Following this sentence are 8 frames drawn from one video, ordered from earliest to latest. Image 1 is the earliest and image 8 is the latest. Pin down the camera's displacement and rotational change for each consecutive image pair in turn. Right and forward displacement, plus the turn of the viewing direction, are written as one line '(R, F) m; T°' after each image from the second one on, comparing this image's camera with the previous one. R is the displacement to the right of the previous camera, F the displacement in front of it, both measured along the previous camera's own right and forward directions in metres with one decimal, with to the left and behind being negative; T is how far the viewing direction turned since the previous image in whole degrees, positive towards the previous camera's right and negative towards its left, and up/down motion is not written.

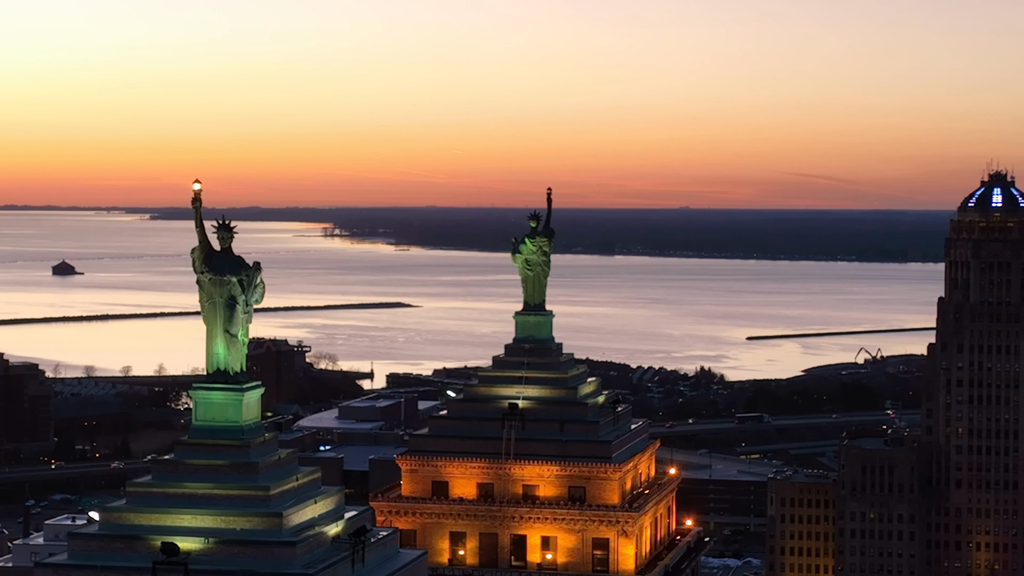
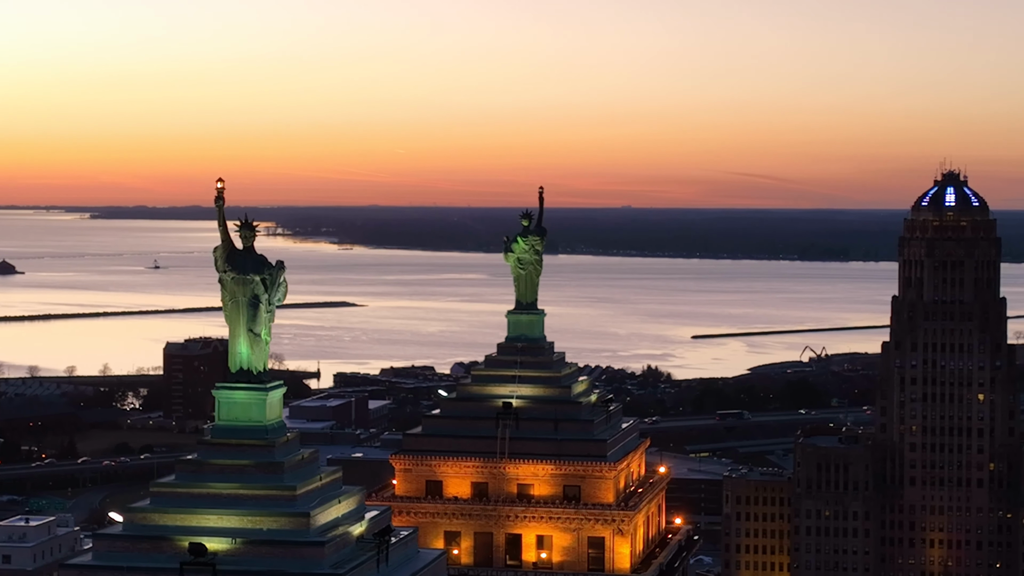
(-0.4, 0.0) m; +2°
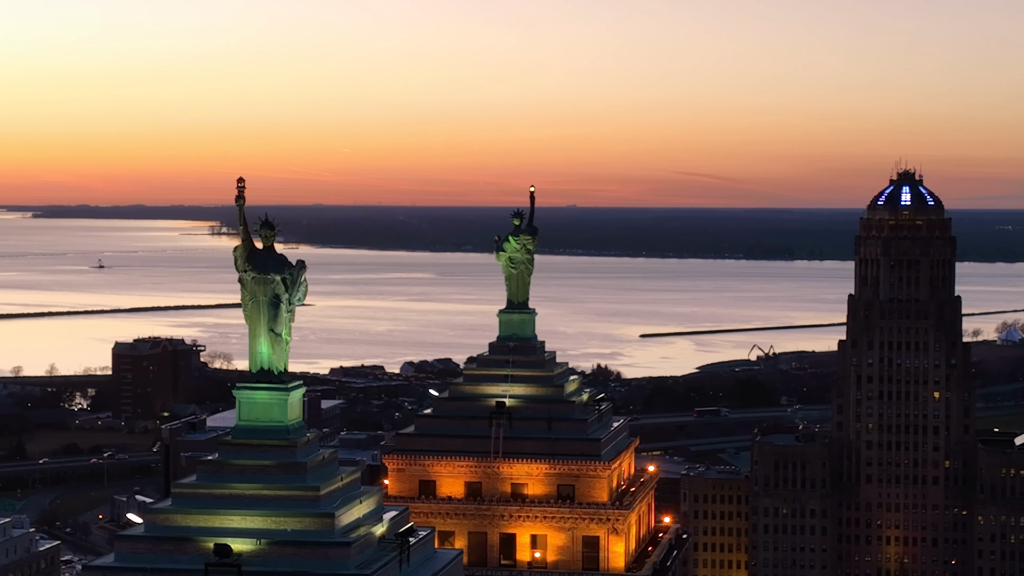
(-0.3, 0.0) m; +2°
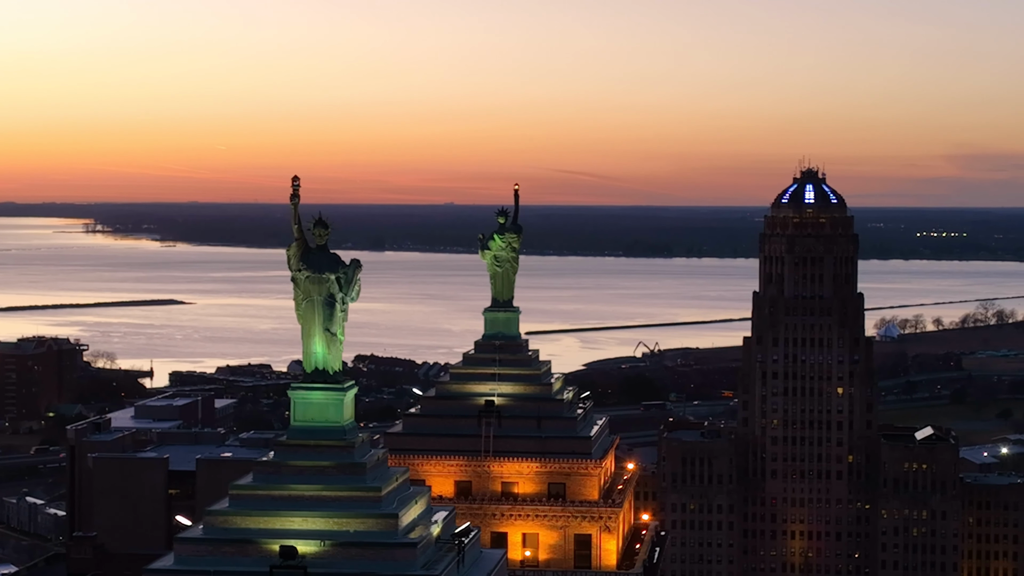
(-0.8, 0.0) m; +4°
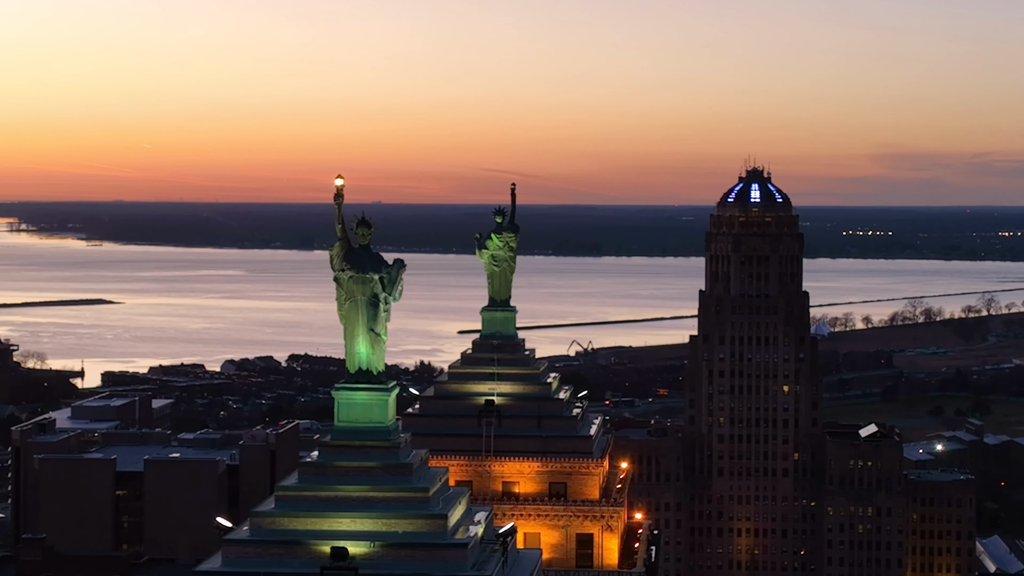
(-0.5, 0.0) m; +2°
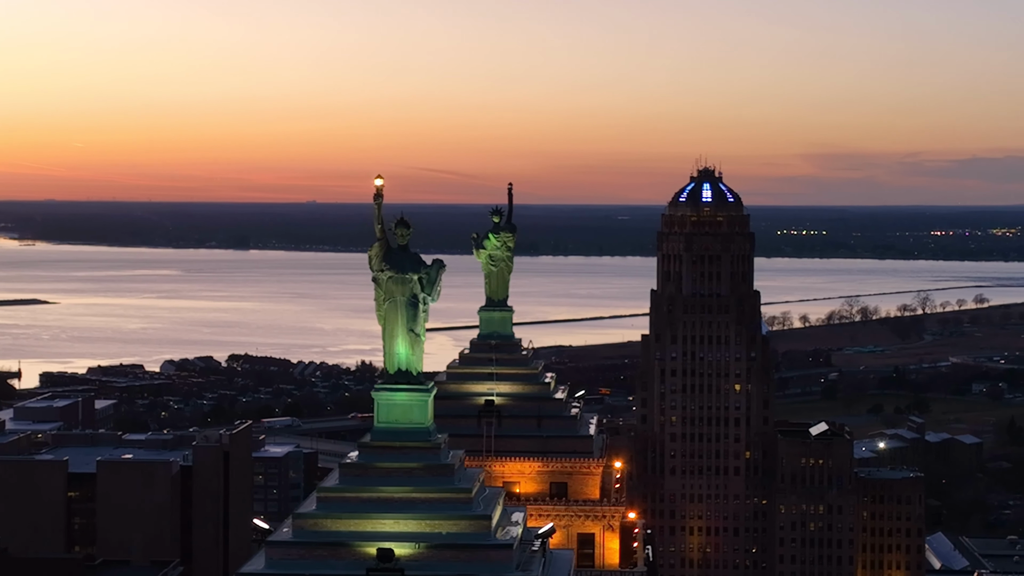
(-0.5, 0.0) m; +2°
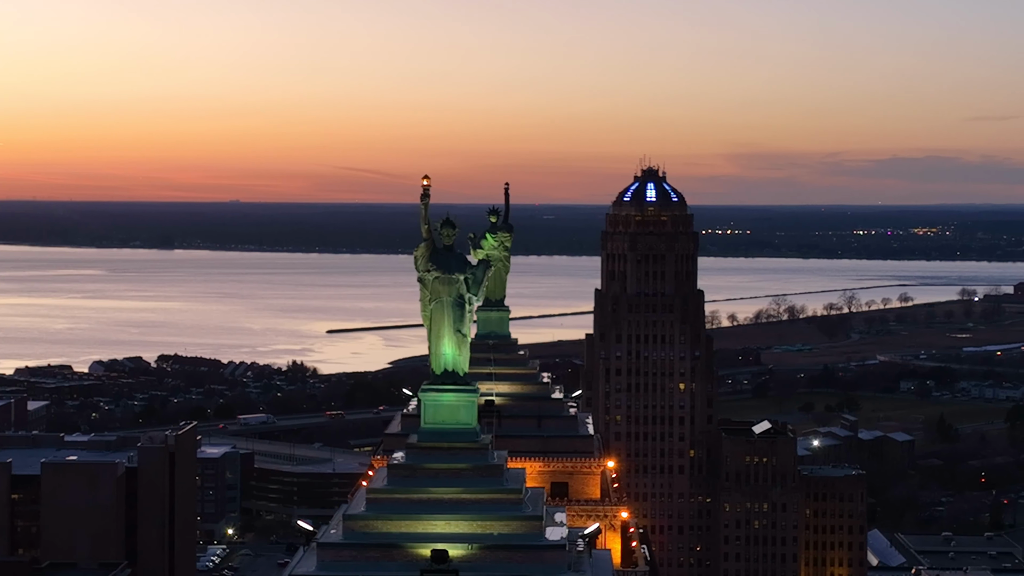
(-0.5, 0.0) m; +2°
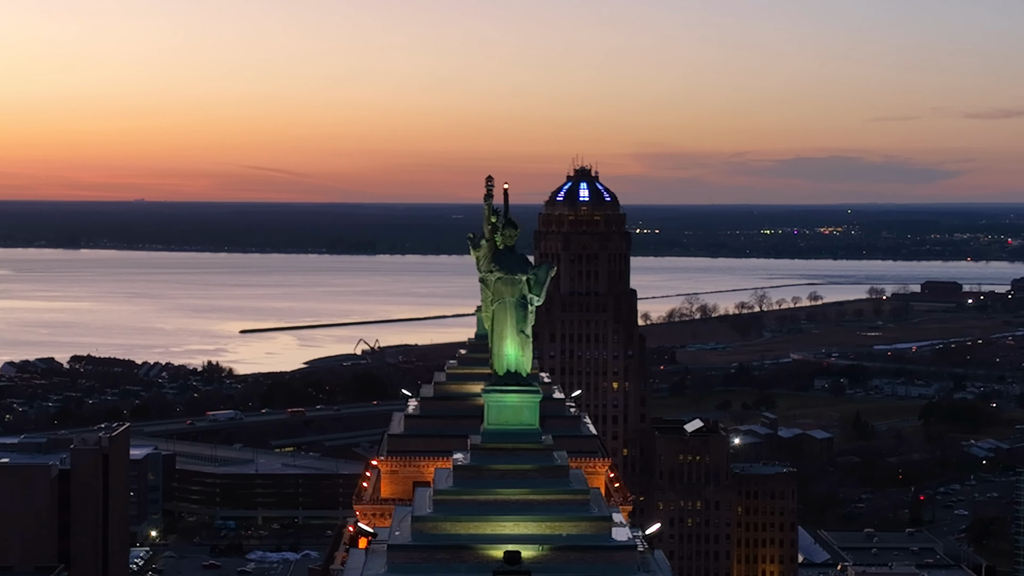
(-0.7, 0.0) m; +3°
